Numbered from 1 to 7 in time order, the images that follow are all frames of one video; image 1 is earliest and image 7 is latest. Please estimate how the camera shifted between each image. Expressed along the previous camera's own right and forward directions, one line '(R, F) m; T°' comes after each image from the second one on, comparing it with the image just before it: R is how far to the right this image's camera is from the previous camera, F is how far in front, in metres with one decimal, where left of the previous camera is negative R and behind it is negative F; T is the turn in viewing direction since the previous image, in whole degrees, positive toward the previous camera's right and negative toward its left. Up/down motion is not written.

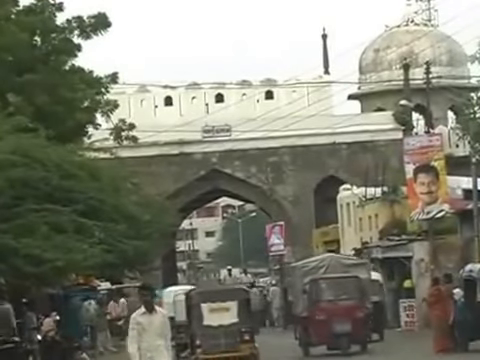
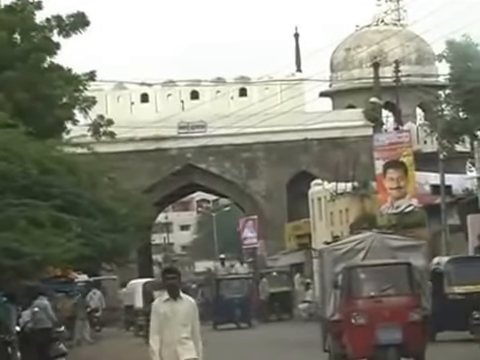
(-0.2, -0.6) m; +2°
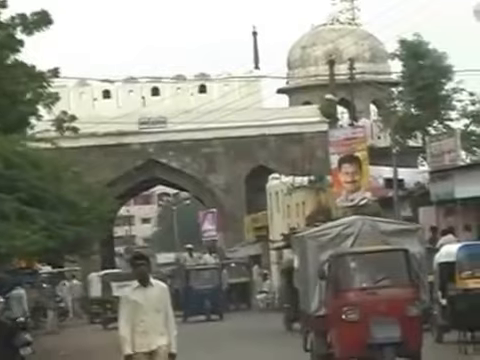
(-0.1, -0.8) m; +2°
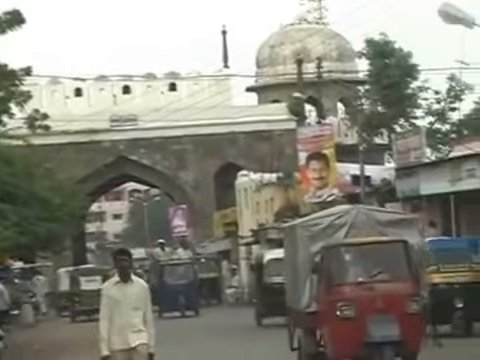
(-0.2, -0.4) m; +2°
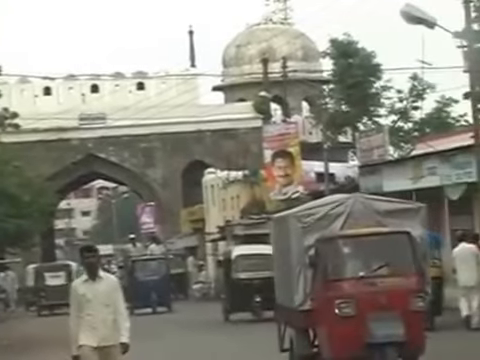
(-0.3, -0.5) m; +2°
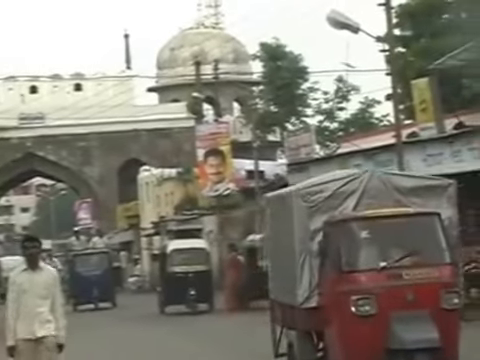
(+0.7, +2.0) m; -12°
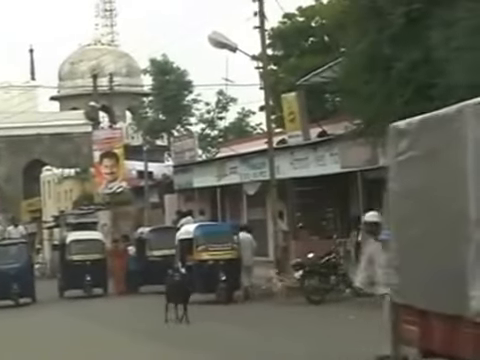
(0.0, -0.9) m; +4°
